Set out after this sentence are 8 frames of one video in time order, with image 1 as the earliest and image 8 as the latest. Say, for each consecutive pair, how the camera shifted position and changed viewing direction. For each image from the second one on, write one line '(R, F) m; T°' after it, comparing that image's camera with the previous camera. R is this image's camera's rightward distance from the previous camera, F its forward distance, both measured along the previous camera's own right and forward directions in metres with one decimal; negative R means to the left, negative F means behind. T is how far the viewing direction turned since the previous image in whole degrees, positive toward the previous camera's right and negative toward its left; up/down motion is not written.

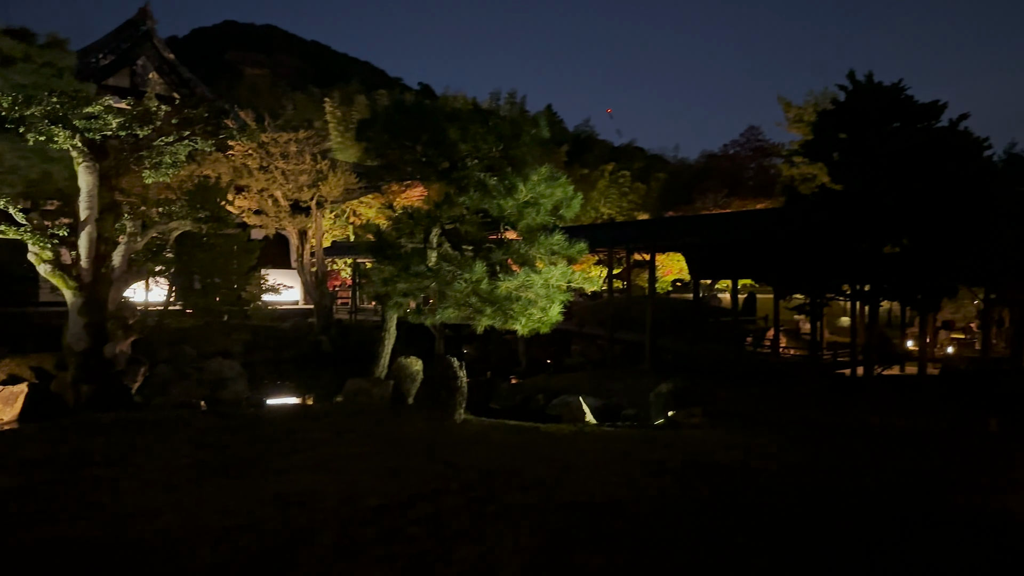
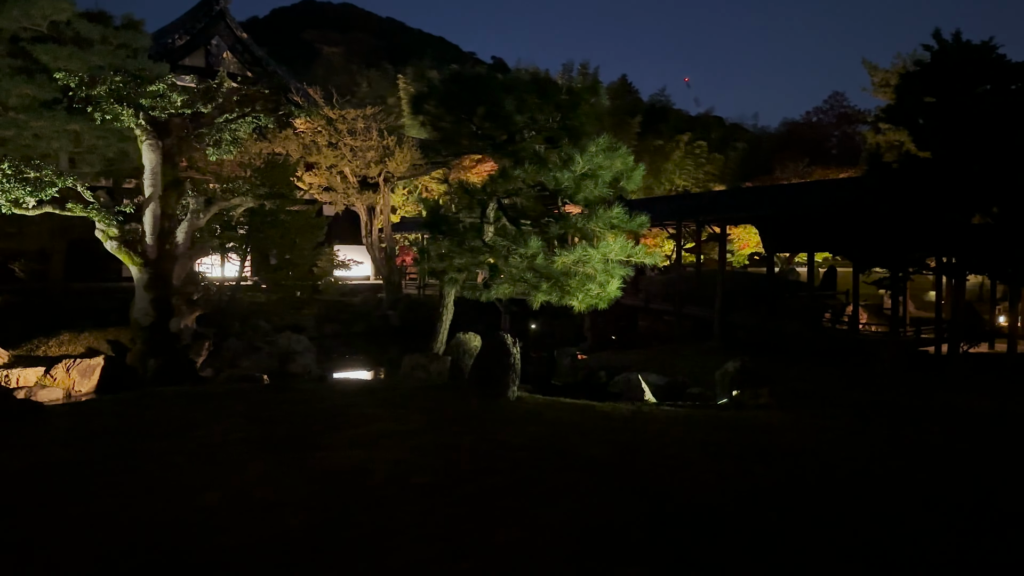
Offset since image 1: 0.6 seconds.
(+0.2, +0.2) m; -5°
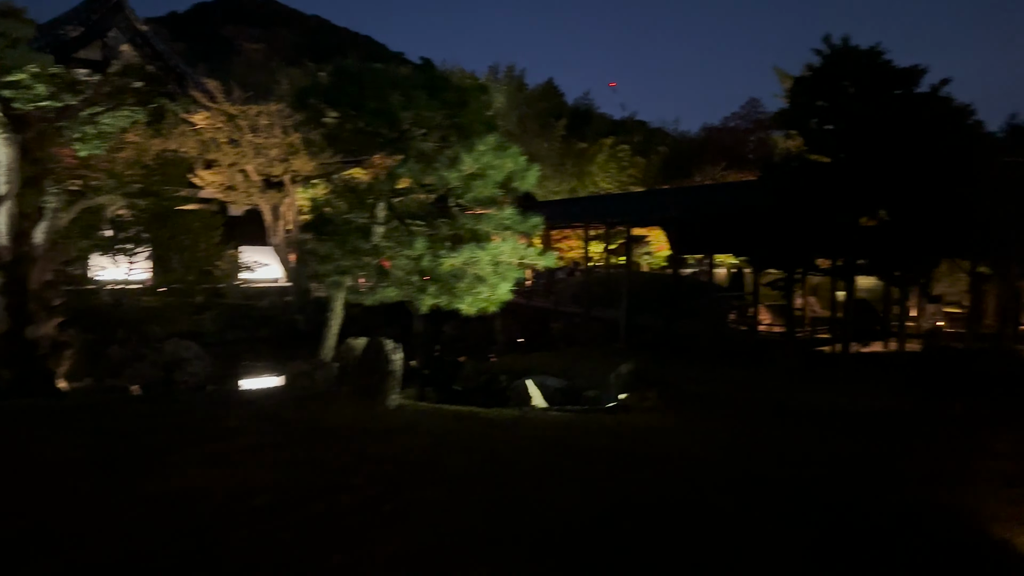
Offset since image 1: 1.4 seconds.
(+0.5, +0.3) m; +5°
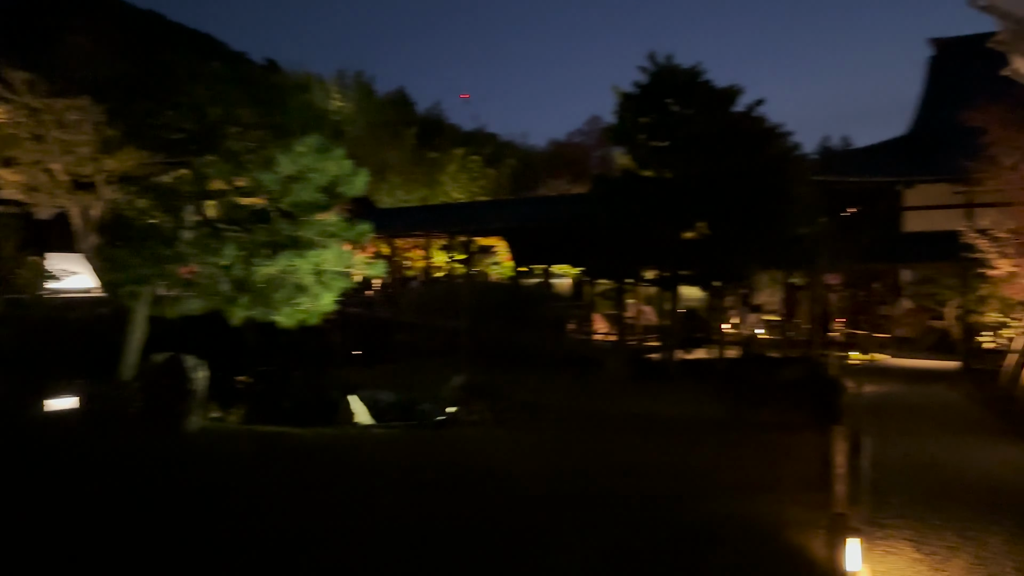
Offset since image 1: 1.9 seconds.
(+0.3, +0.3) m; +11°
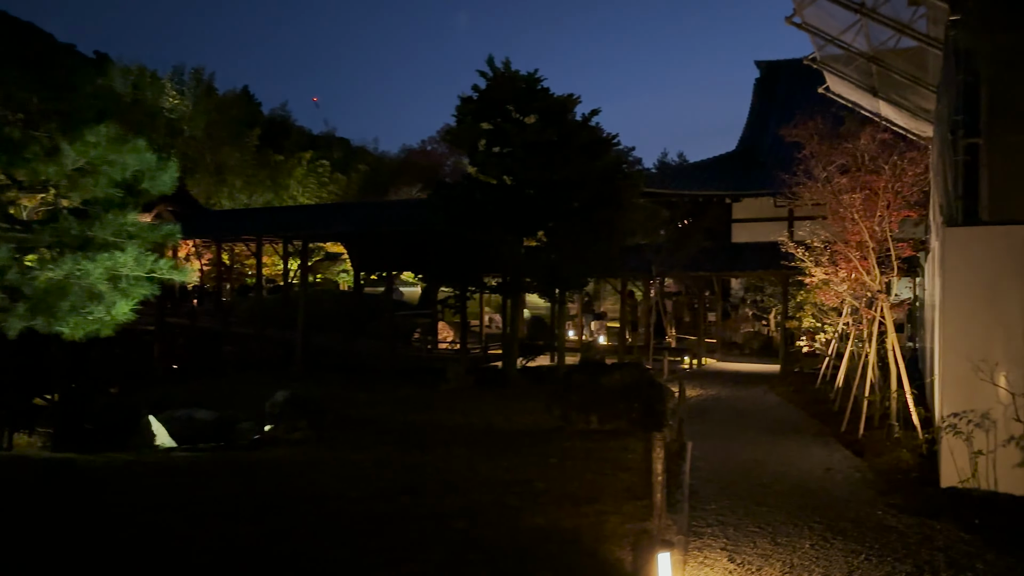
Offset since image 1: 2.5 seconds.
(+0.3, +0.4) m; +10°
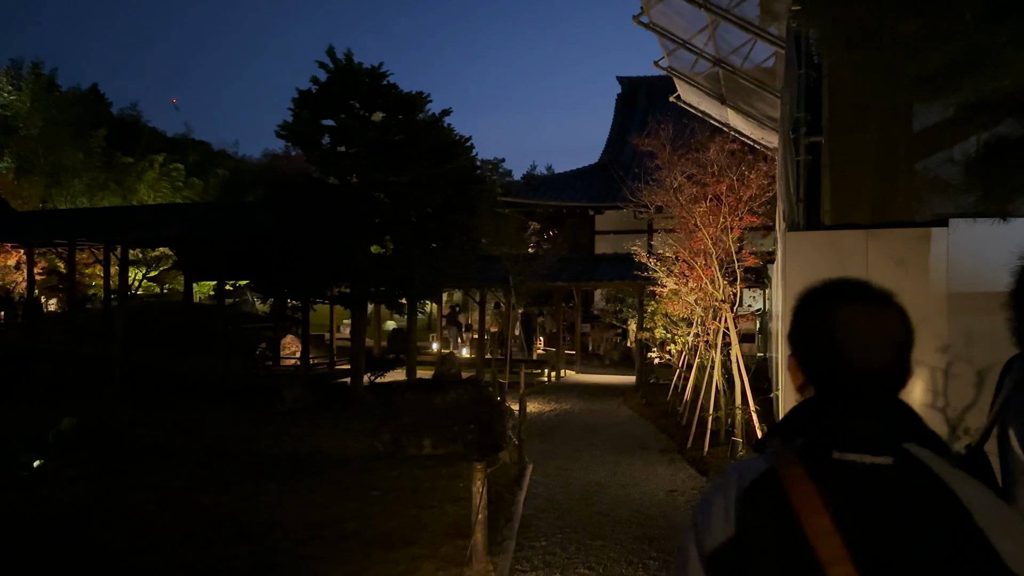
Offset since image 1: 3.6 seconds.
(+0.4, +0.7) m; +9°
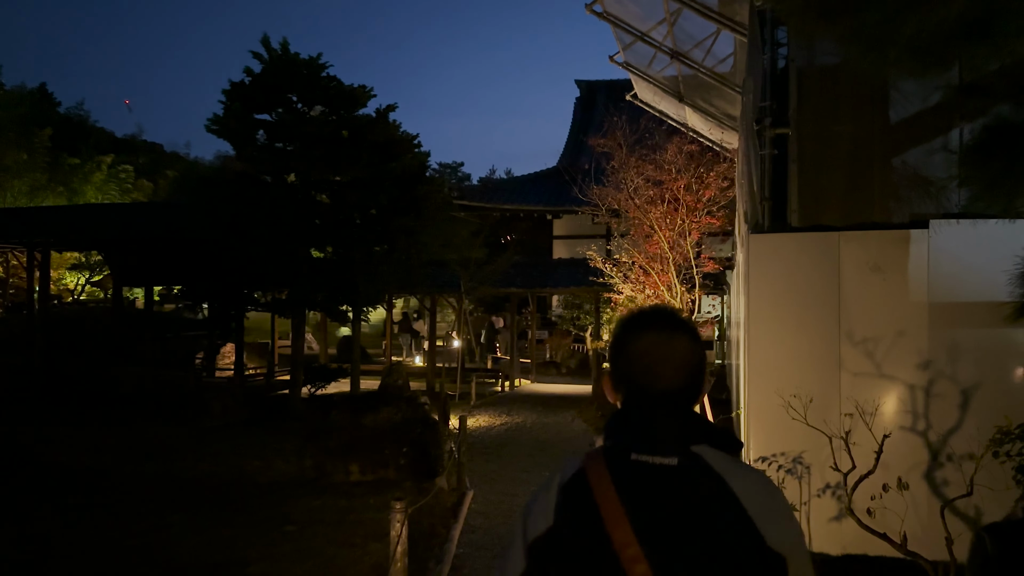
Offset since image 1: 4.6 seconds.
(+0.2, +0.6) m; +3°
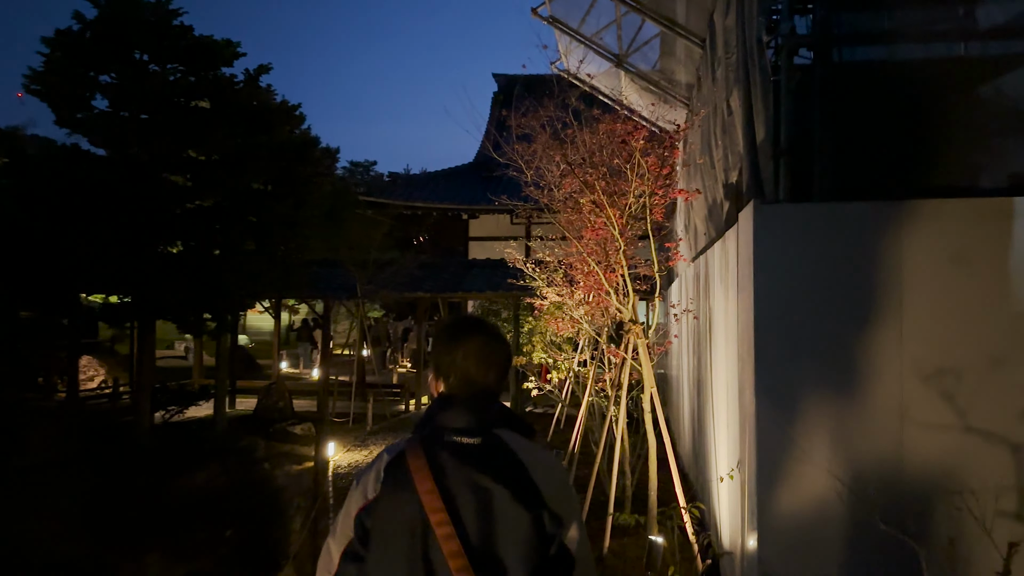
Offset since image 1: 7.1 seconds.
(+0.2, +1.8) m; +6°
